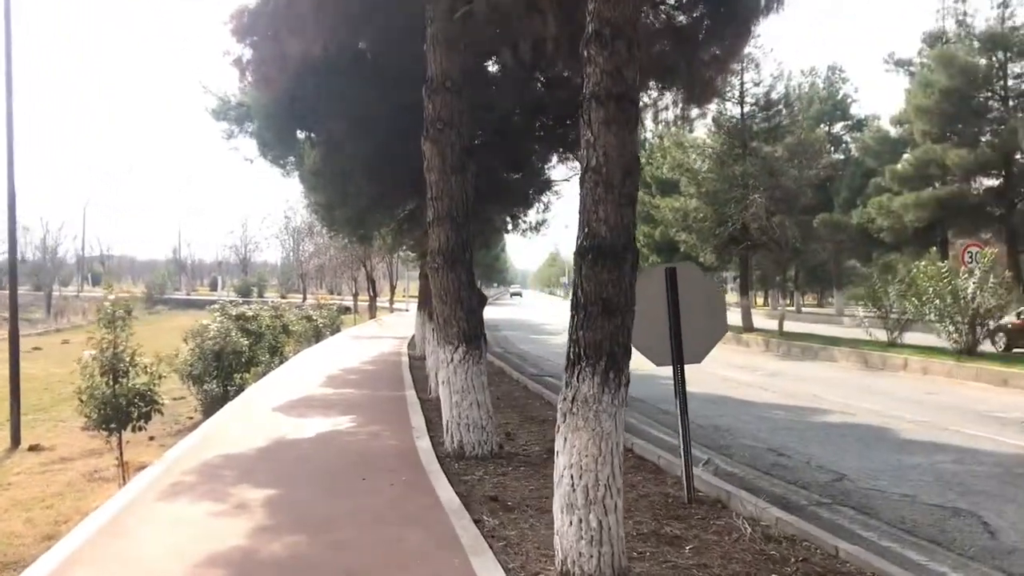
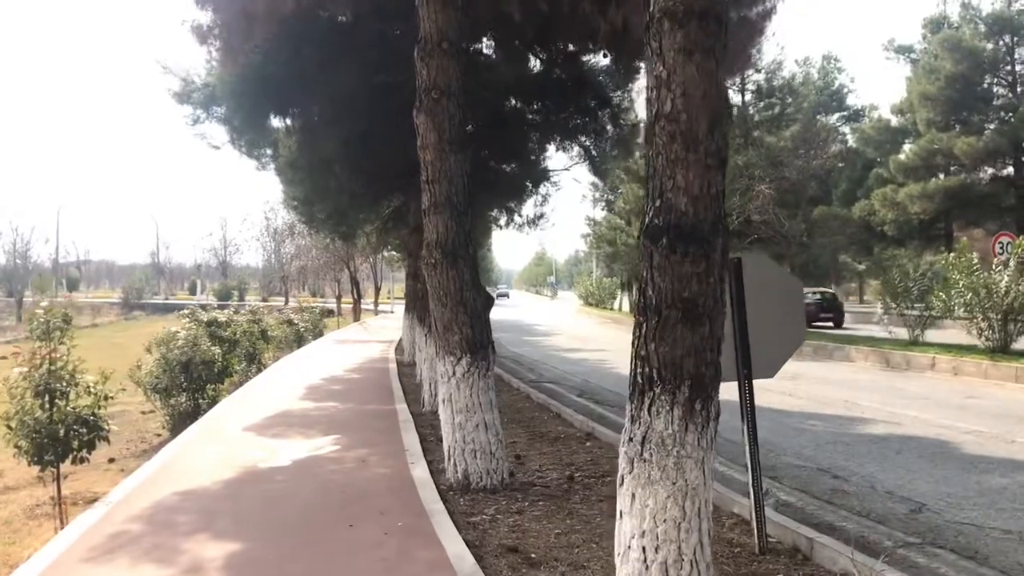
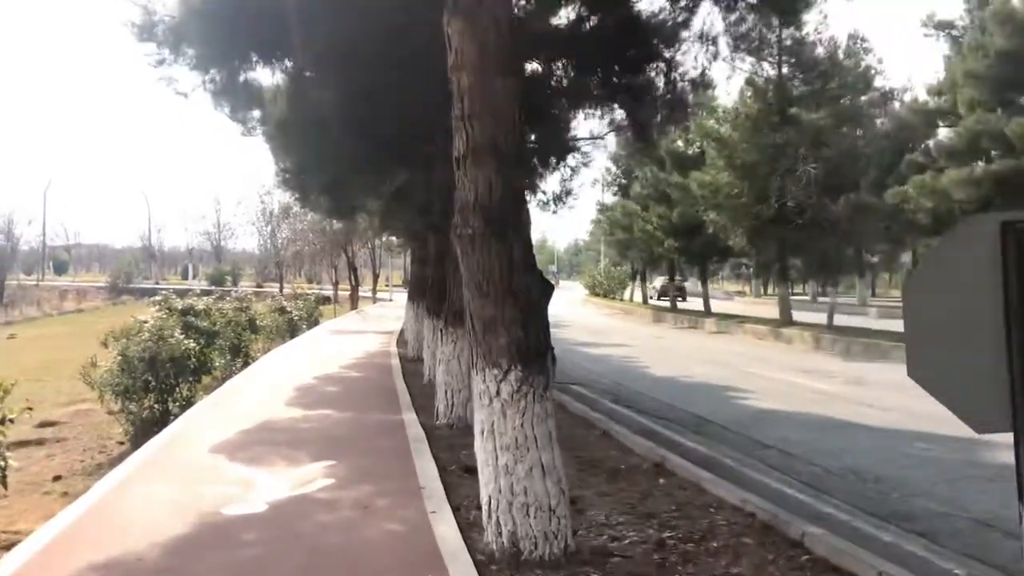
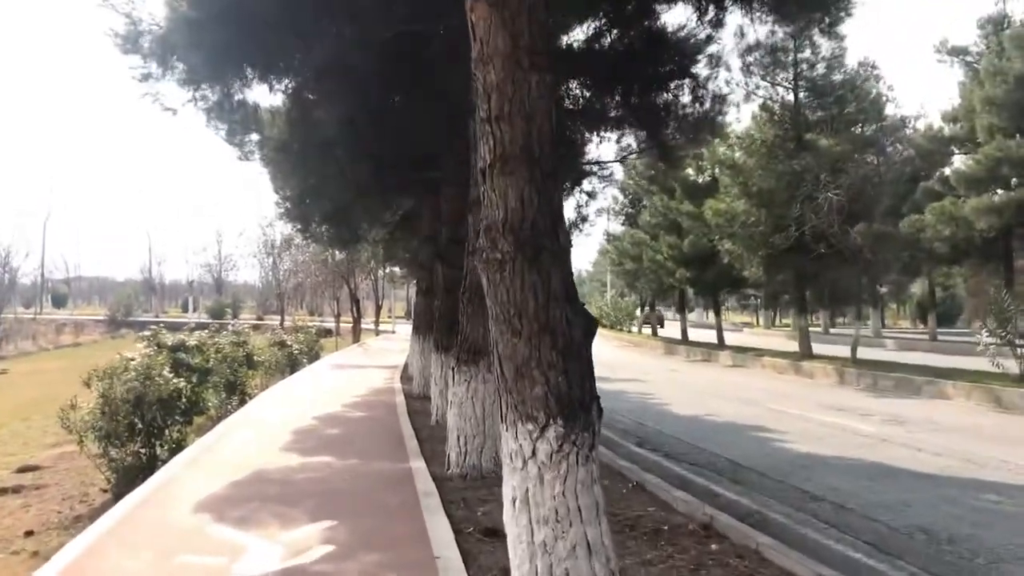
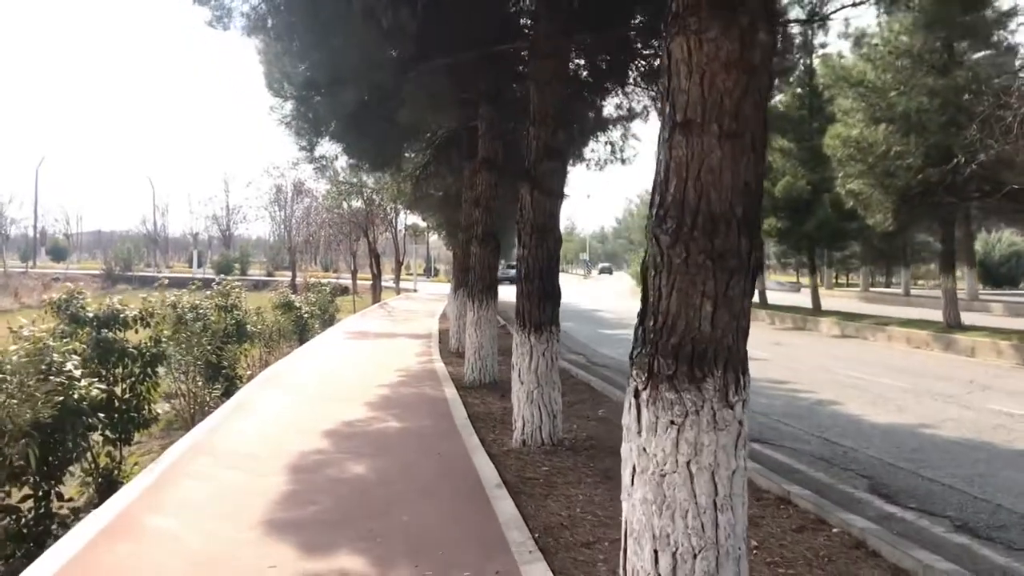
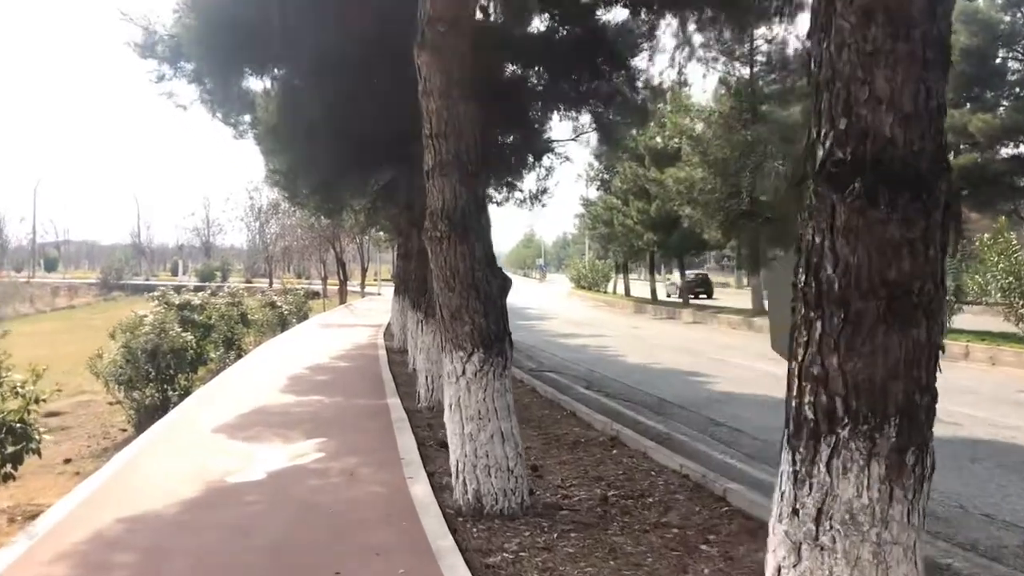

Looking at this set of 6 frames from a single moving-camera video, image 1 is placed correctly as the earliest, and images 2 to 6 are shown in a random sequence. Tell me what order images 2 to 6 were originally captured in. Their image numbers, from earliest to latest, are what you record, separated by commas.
2, 6, 3, 4, 5
